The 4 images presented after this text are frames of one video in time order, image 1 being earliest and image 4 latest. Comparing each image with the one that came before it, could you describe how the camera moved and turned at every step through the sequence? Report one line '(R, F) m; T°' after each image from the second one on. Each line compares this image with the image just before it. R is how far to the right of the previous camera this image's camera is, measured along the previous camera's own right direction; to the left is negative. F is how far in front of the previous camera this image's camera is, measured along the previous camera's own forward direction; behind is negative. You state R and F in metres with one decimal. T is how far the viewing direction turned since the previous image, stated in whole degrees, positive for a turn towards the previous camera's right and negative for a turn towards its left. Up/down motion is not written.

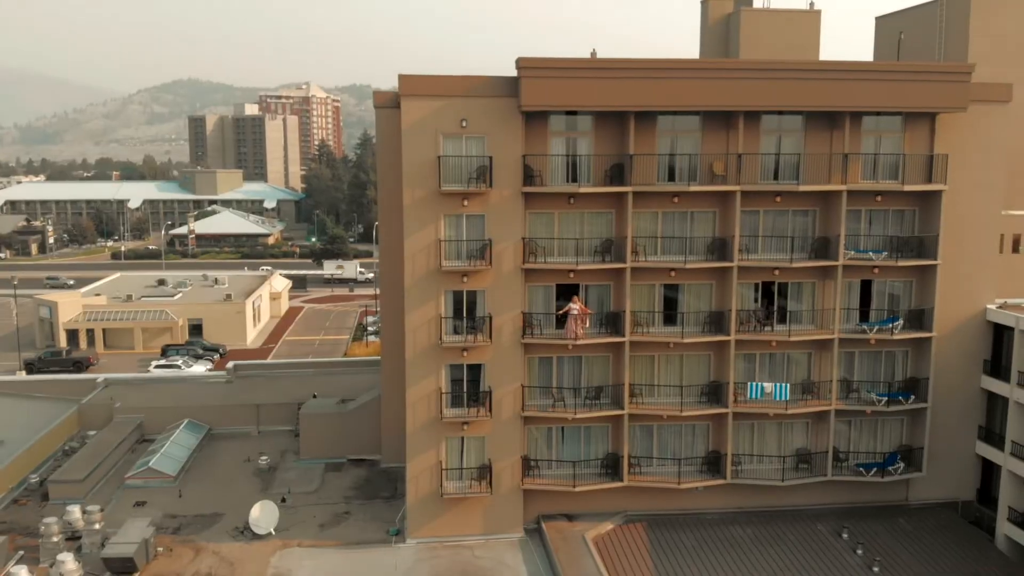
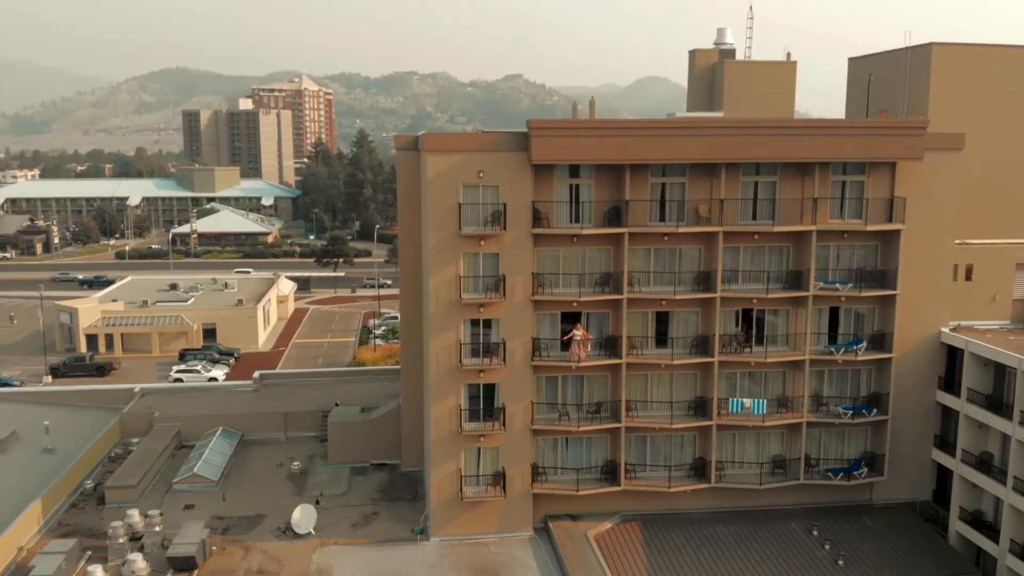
(-0.5, -2.9) m; +1°
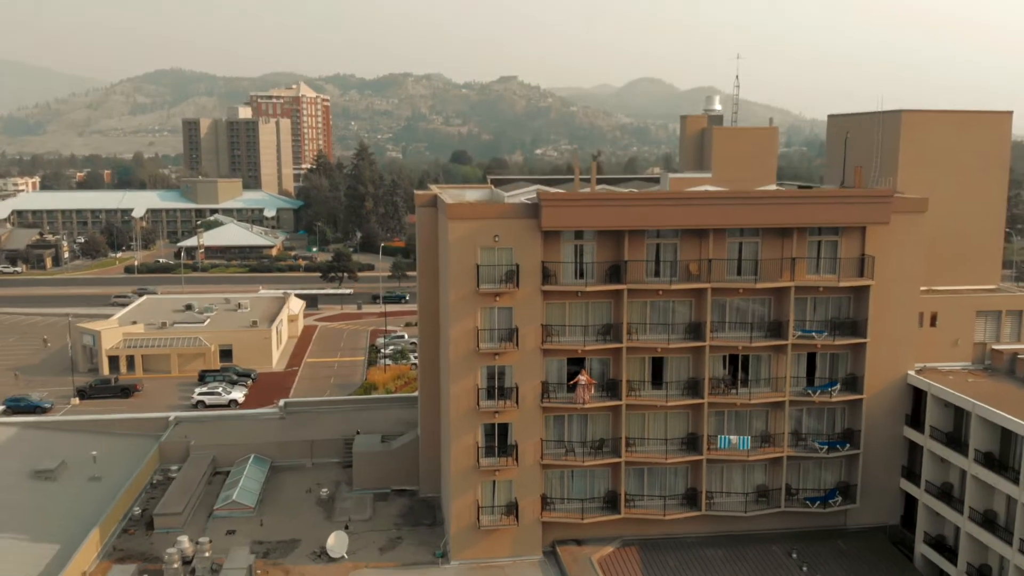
(-0.5, -2.9) m; 0°
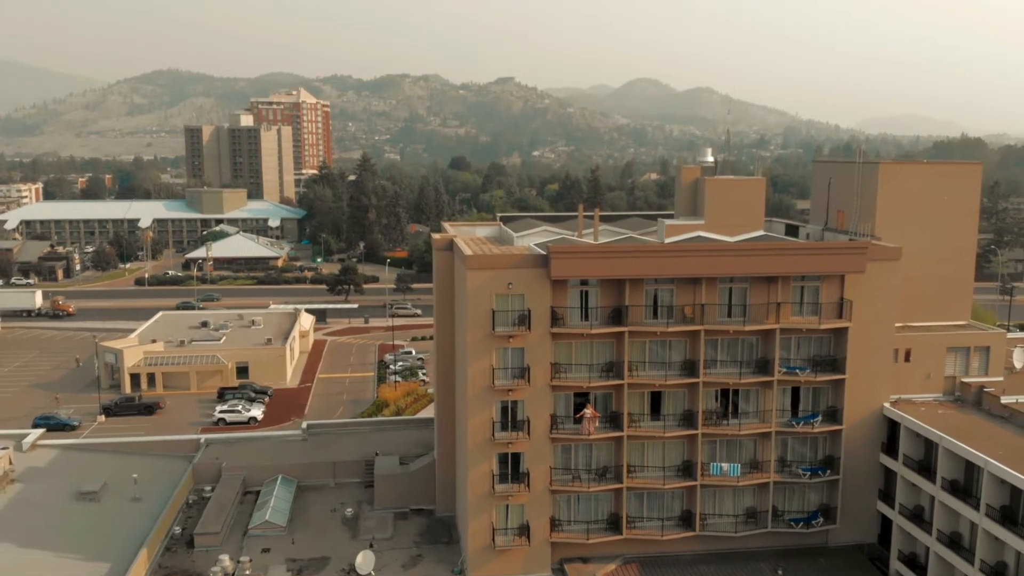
(-0.5, -2.8) m; 0°
